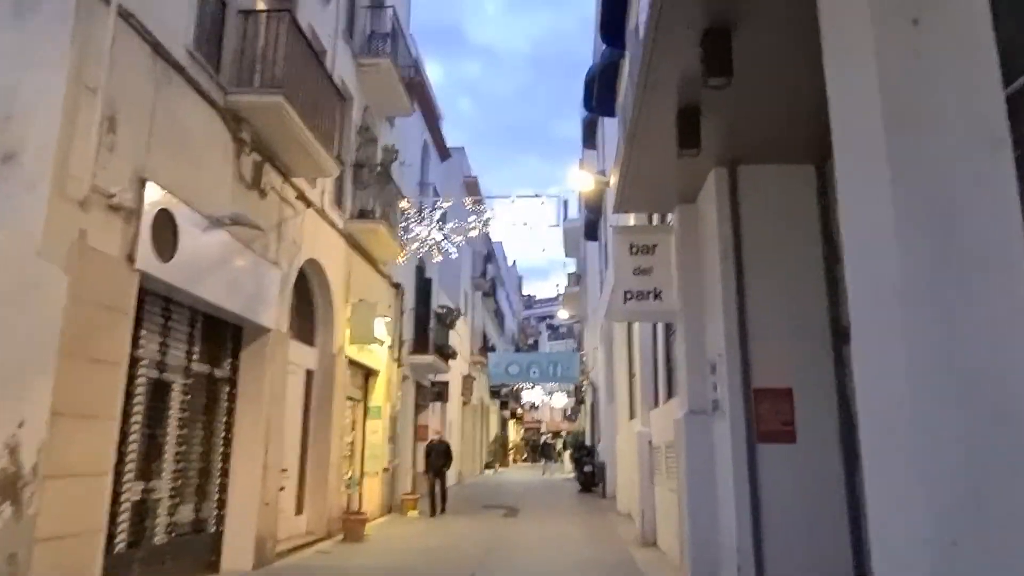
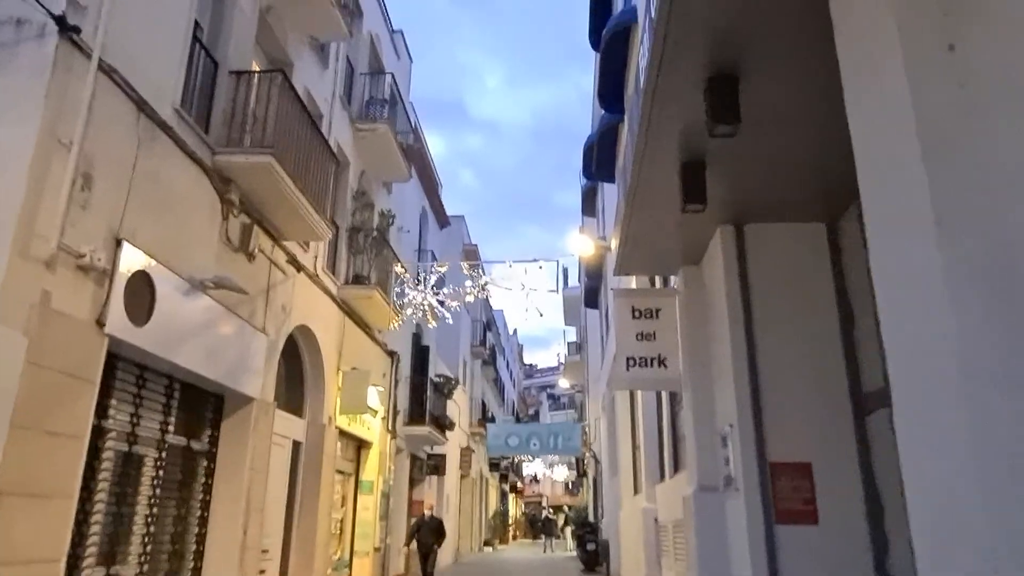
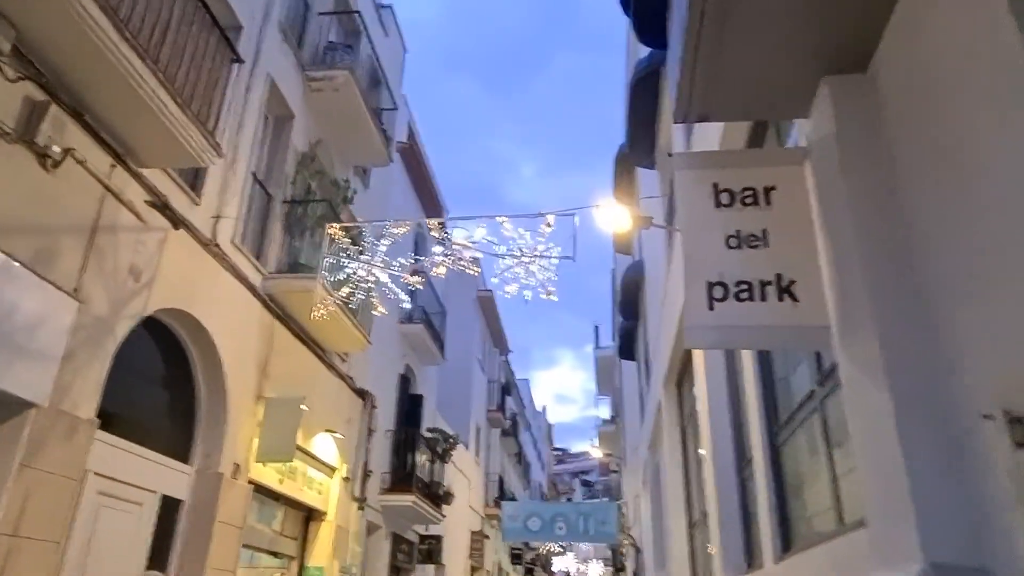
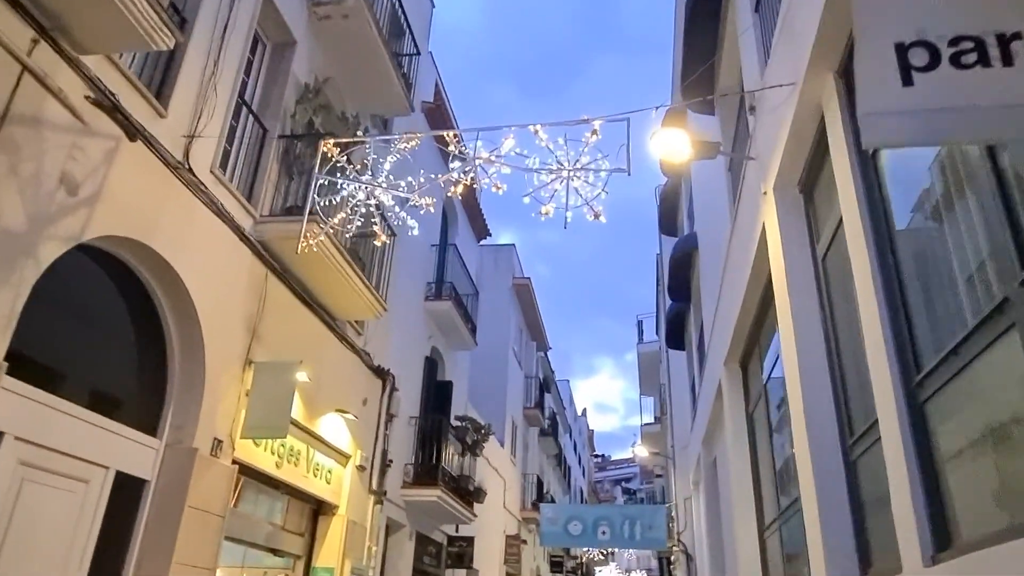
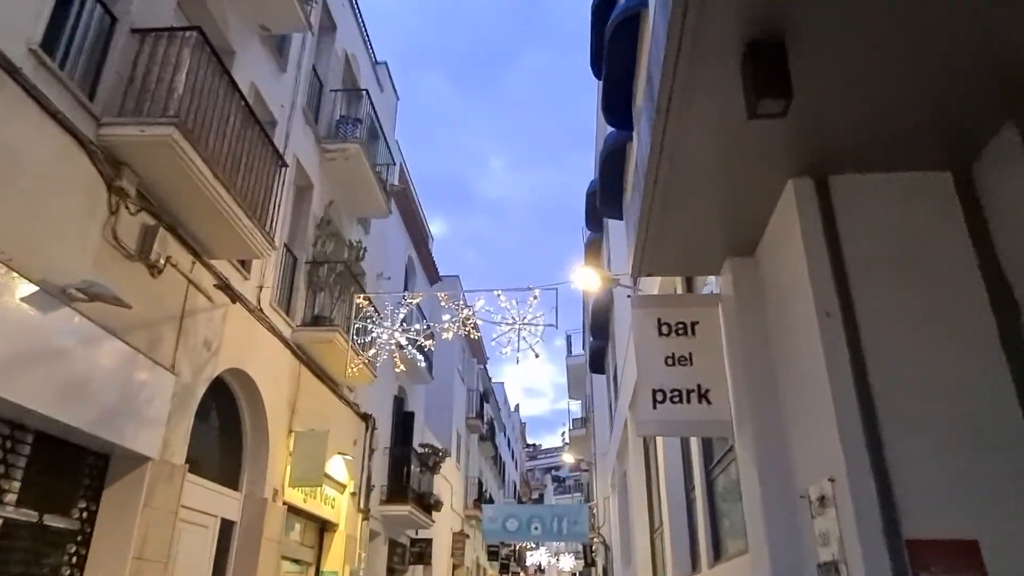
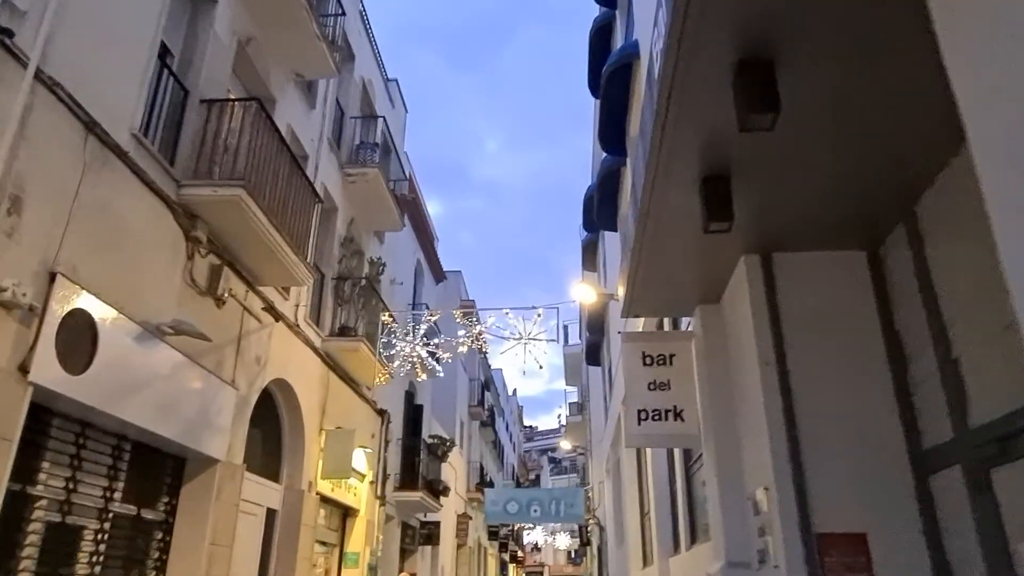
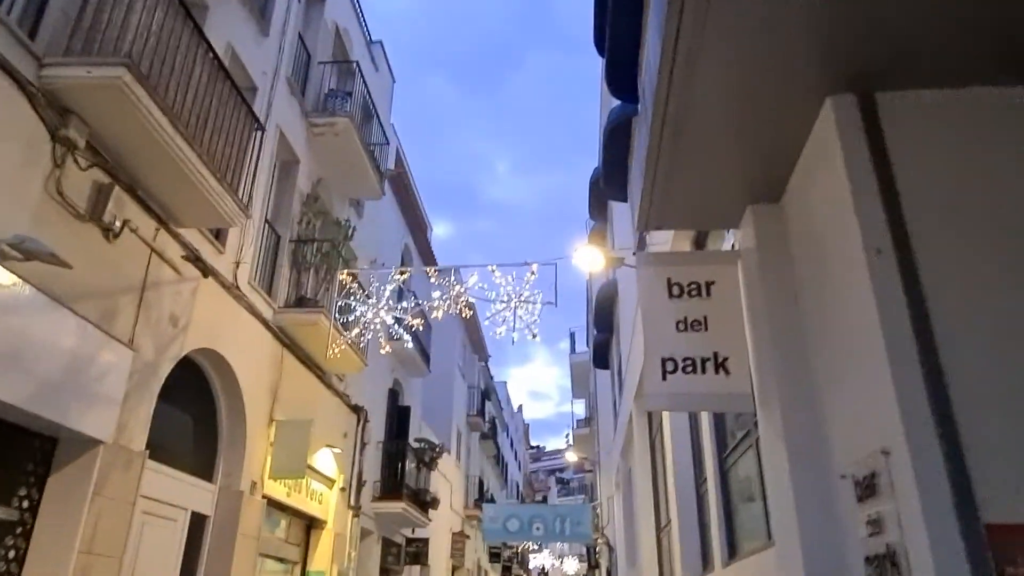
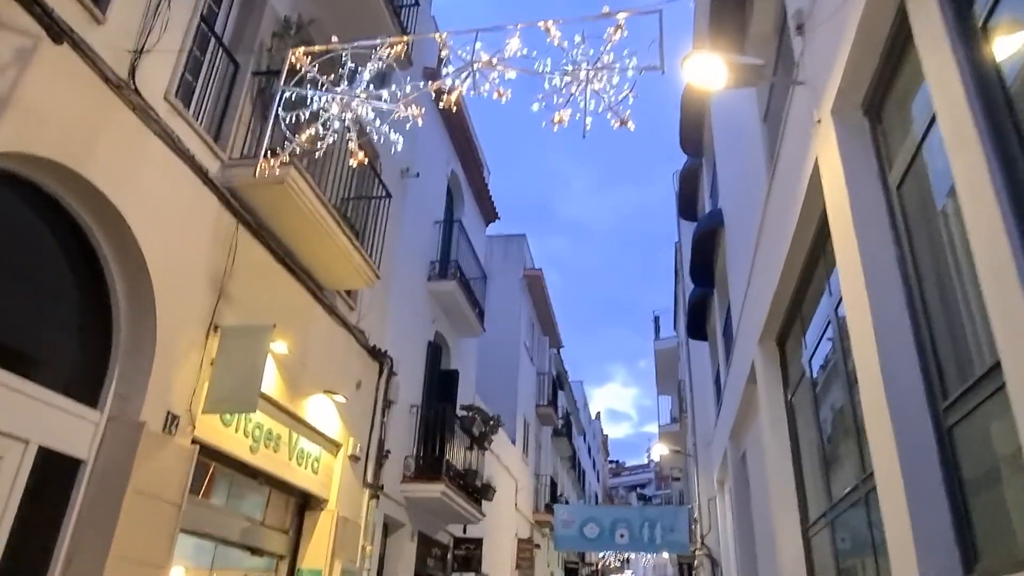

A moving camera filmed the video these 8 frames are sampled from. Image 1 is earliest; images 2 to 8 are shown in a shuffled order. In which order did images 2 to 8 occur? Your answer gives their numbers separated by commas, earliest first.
2, 6, 5, 7, 3, 4, 8
